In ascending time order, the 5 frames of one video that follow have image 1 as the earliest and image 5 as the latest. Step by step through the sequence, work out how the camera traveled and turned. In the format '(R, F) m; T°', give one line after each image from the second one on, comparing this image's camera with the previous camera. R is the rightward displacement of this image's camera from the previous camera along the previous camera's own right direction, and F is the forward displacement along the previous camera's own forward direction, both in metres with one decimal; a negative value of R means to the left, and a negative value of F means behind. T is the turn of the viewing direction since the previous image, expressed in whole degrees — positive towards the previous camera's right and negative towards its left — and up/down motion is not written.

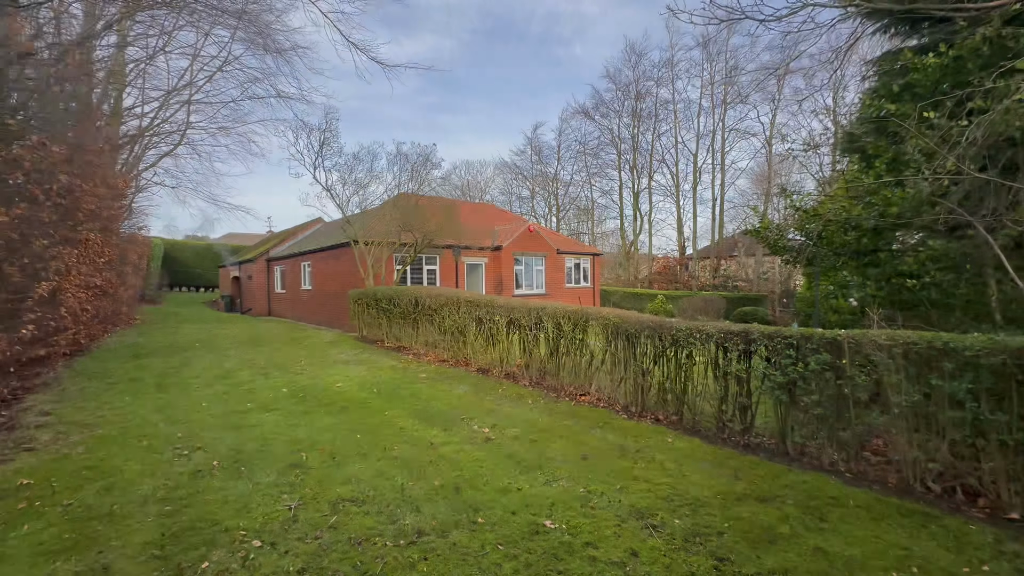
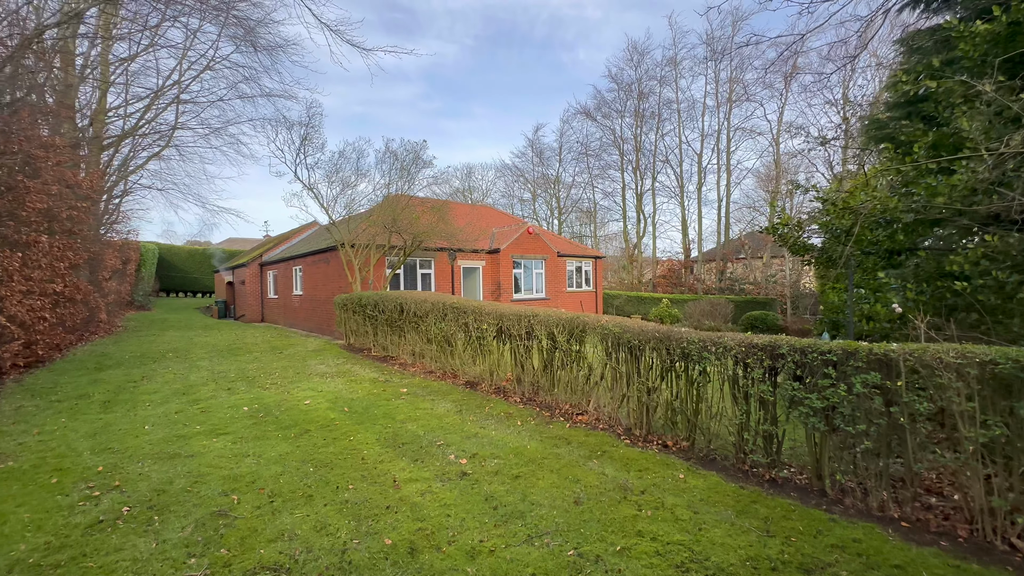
(+0.2, +0.7) m; 0°
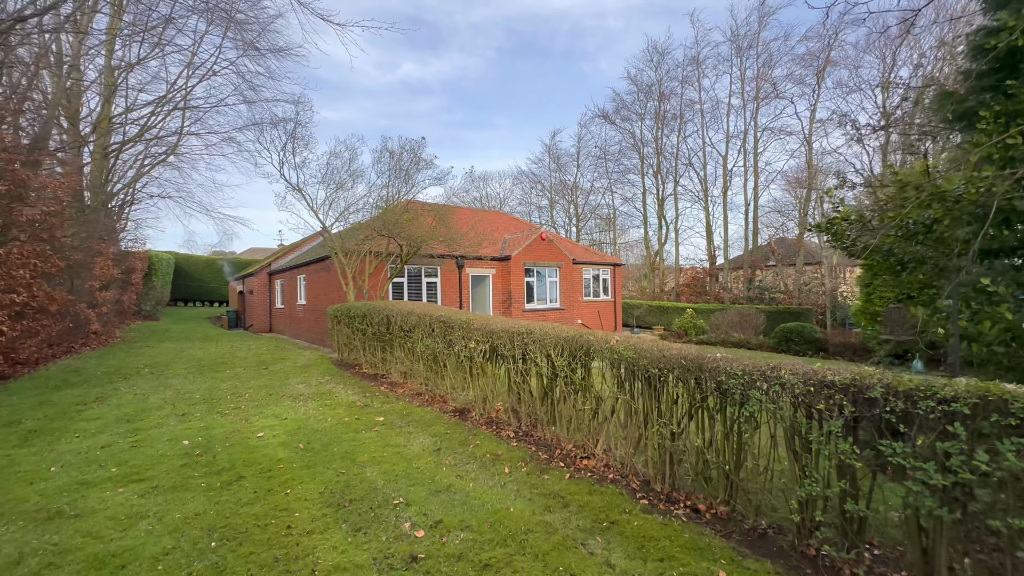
(+0.3, +1.0) m; -3°
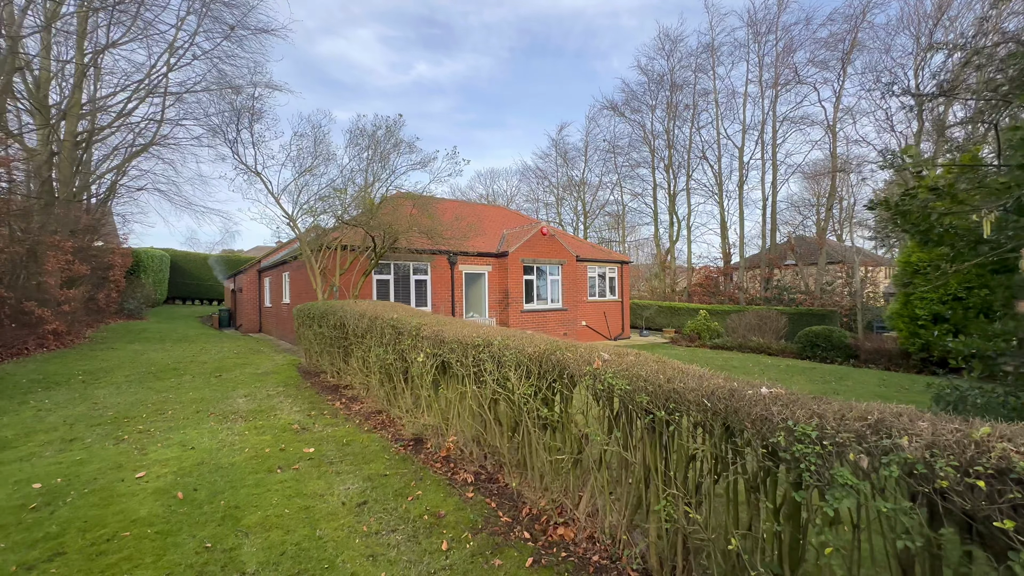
(+0.4, +1.3) m; -1°
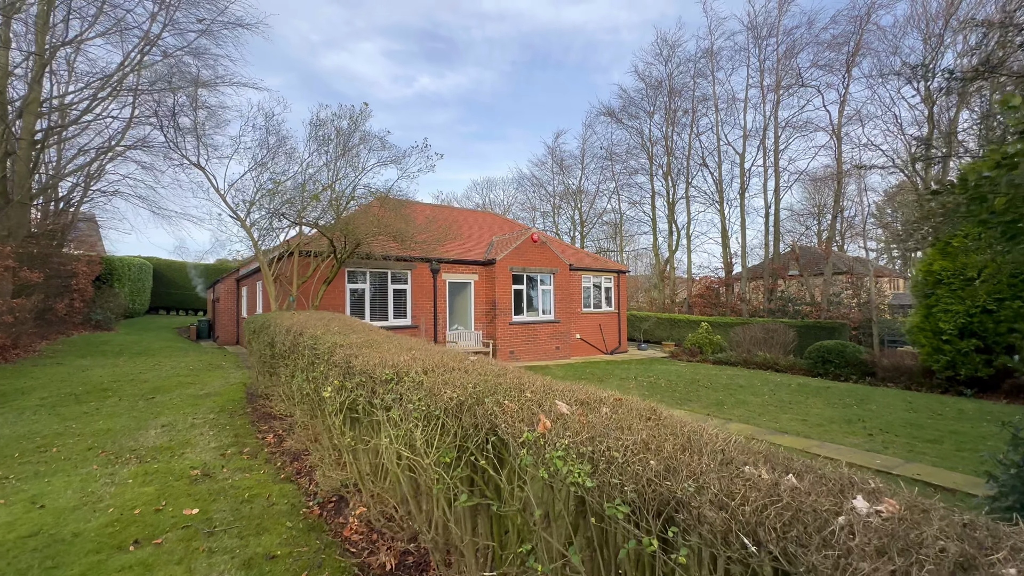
(+0.4, +1.0) m; 0°
